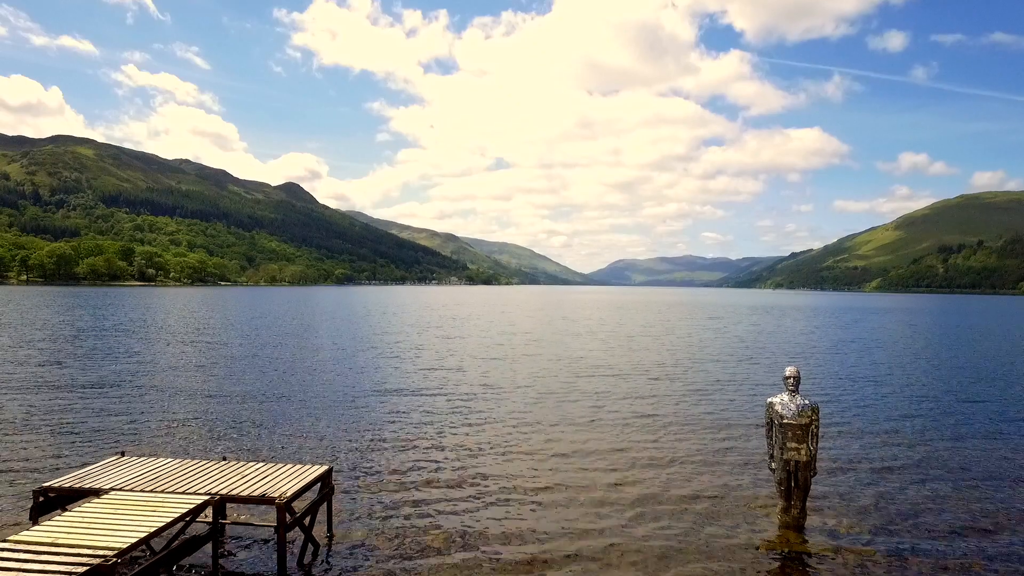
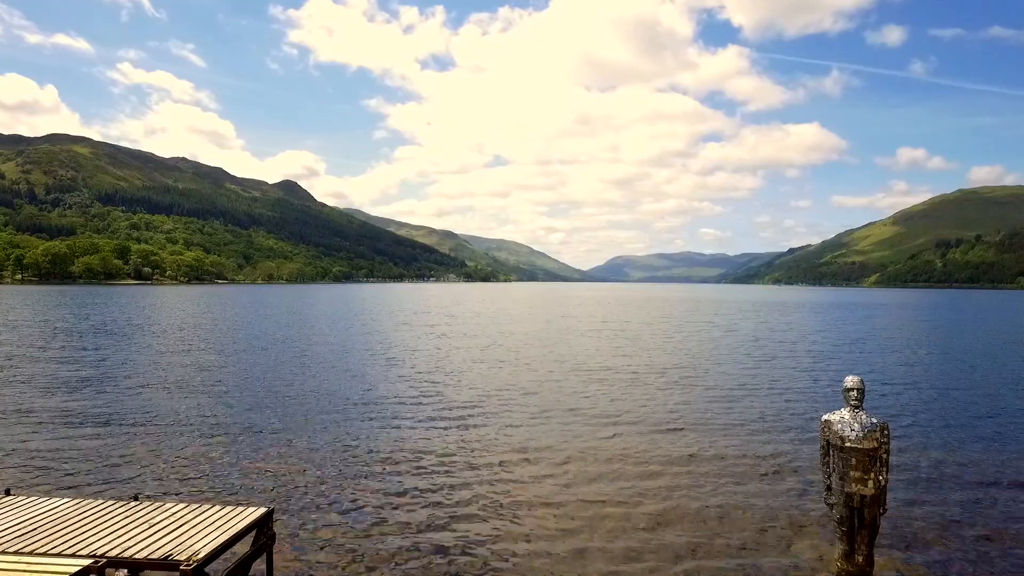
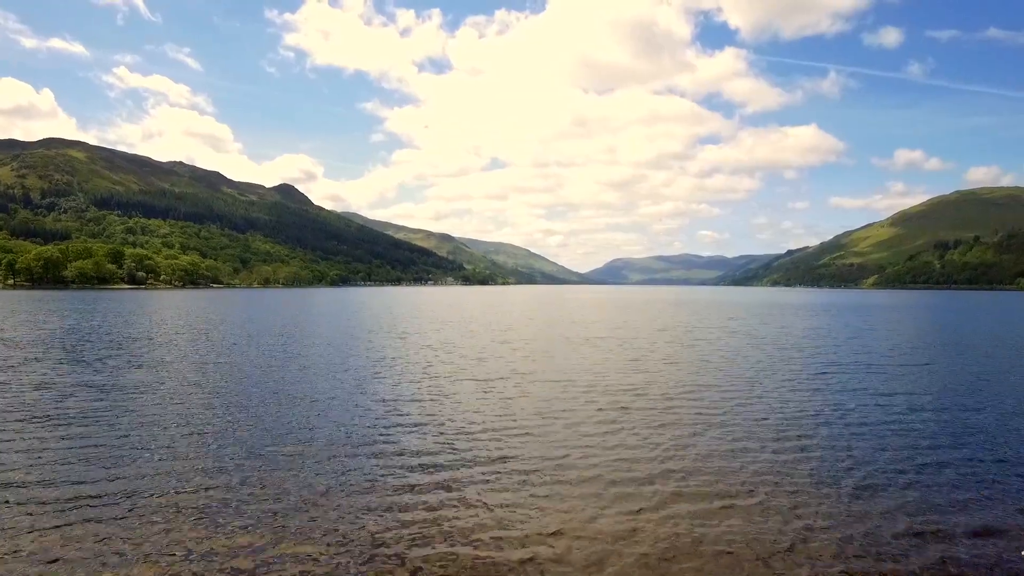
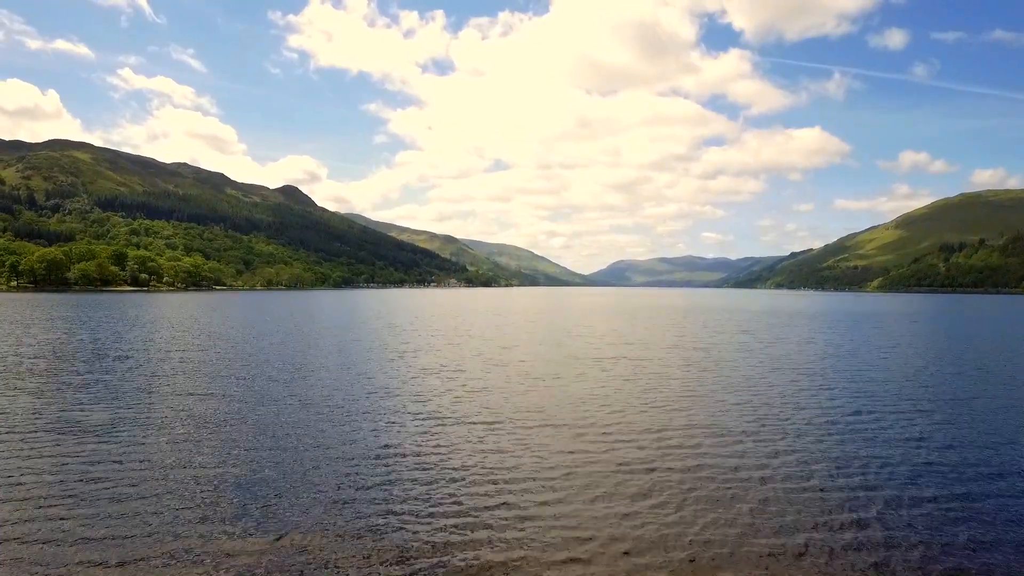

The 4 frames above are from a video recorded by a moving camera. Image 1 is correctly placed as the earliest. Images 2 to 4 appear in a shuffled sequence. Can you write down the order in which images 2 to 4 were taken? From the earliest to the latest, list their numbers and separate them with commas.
2, 3, 4
